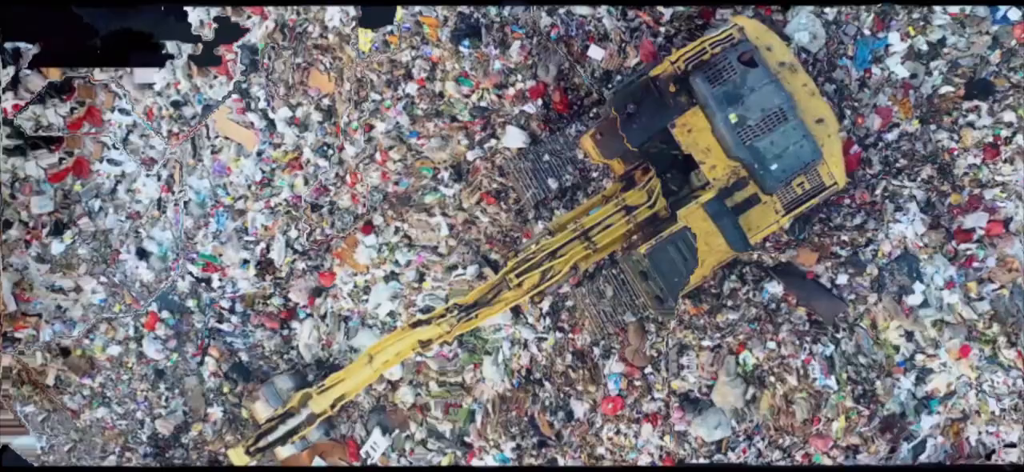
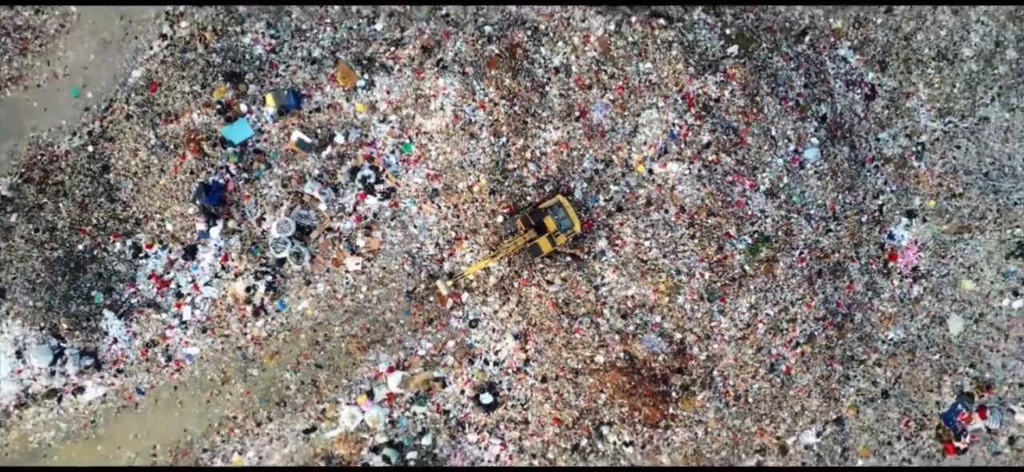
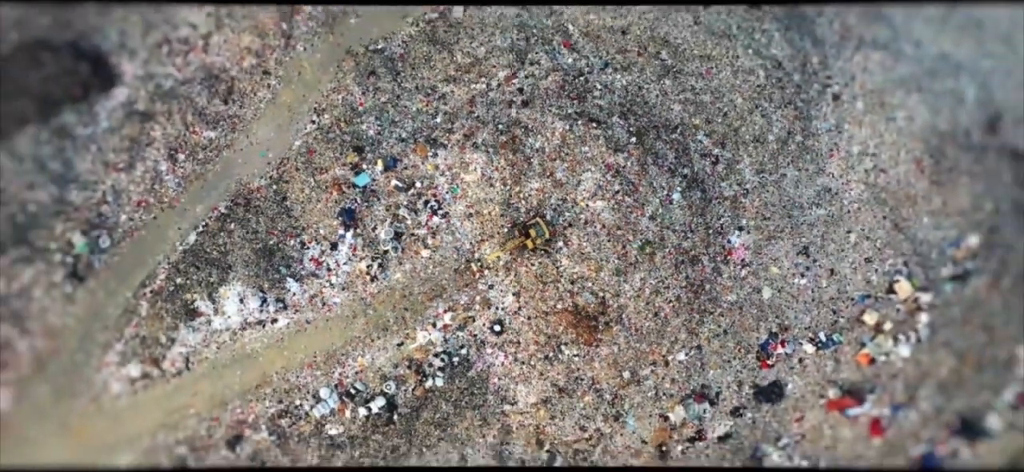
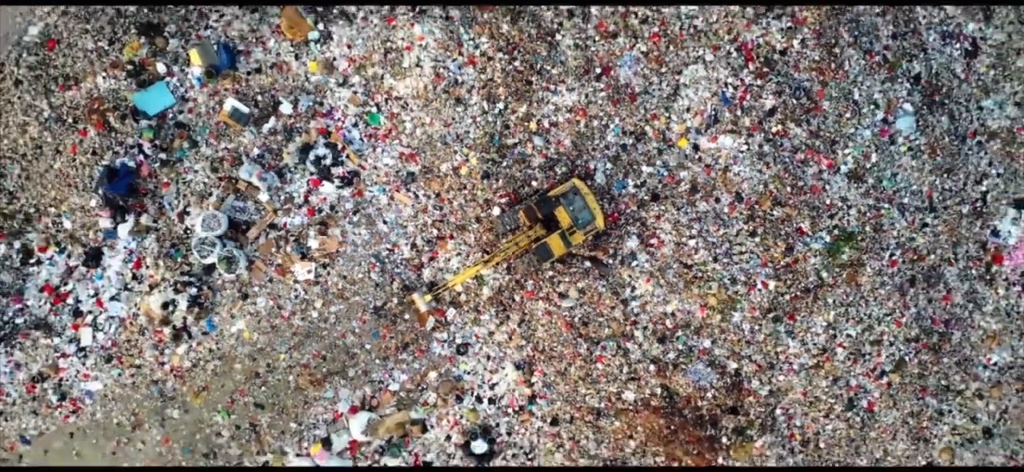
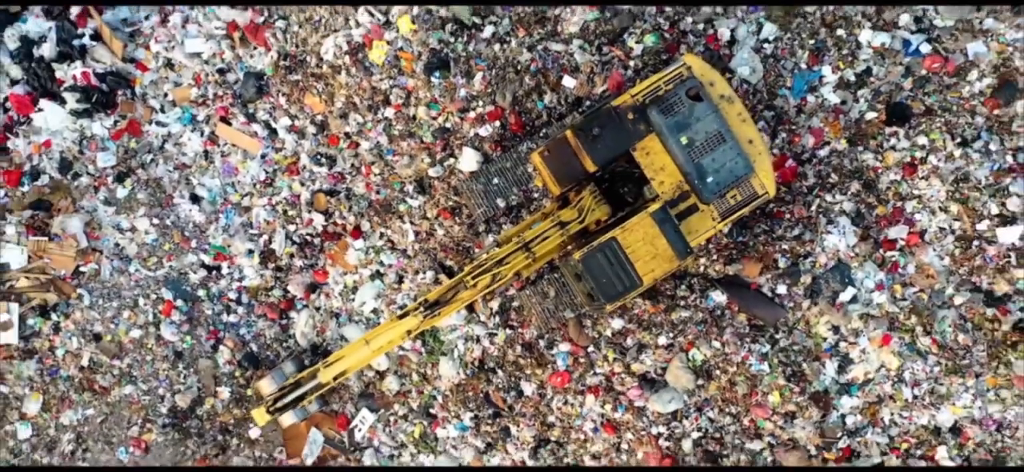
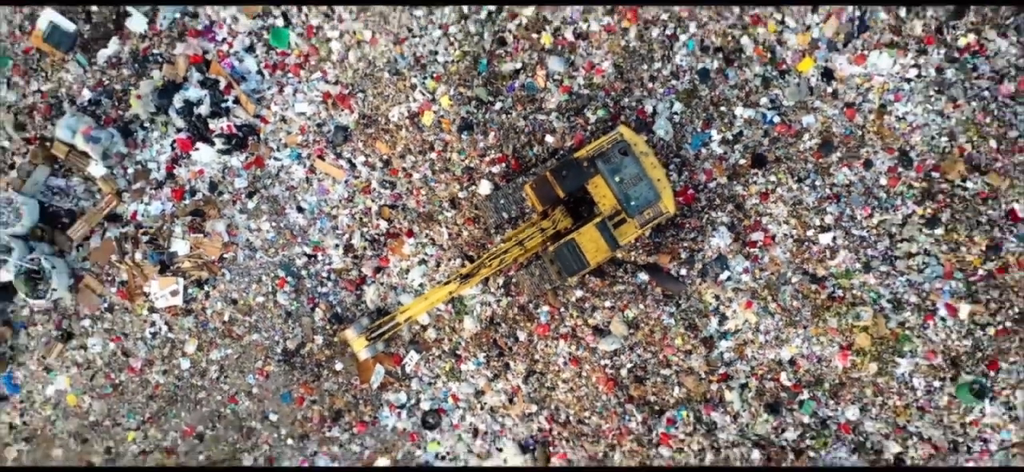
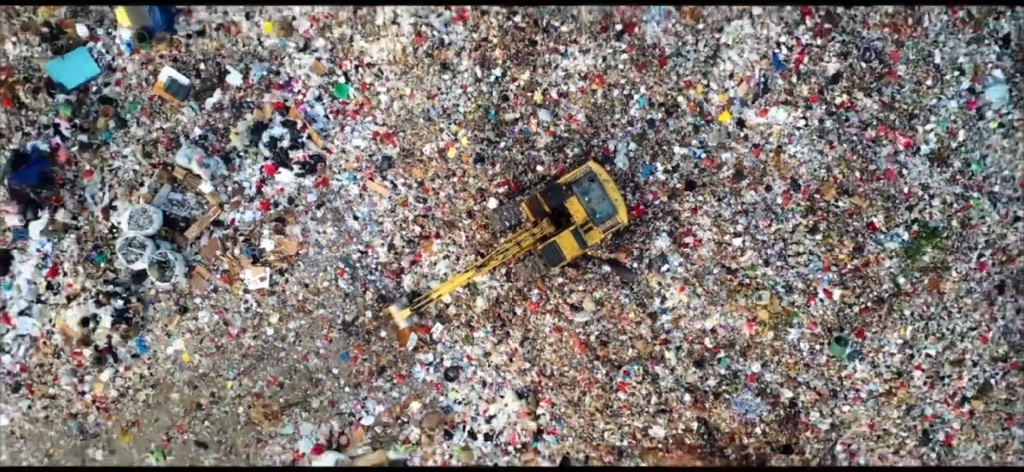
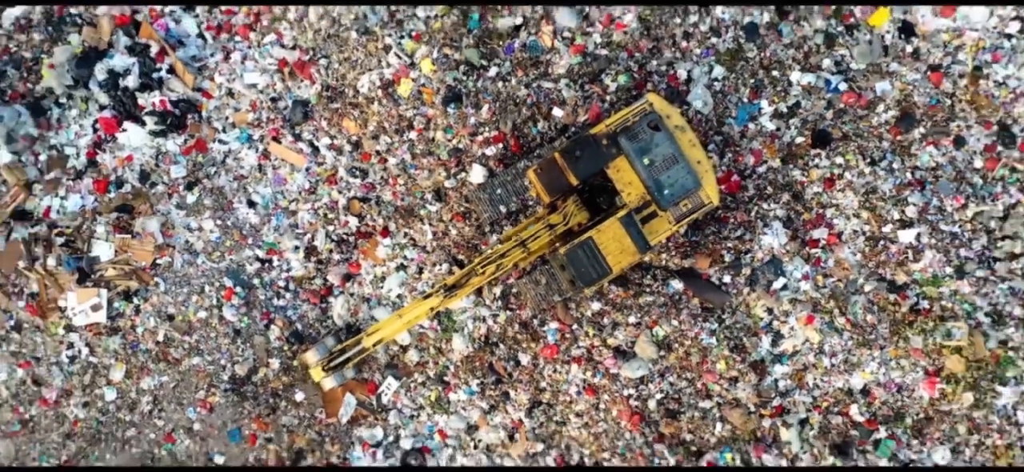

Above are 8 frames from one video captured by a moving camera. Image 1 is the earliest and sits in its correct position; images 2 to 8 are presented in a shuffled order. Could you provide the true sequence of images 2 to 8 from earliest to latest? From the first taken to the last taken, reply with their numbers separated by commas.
5, 8, 6, 7, 4, 2, 3
